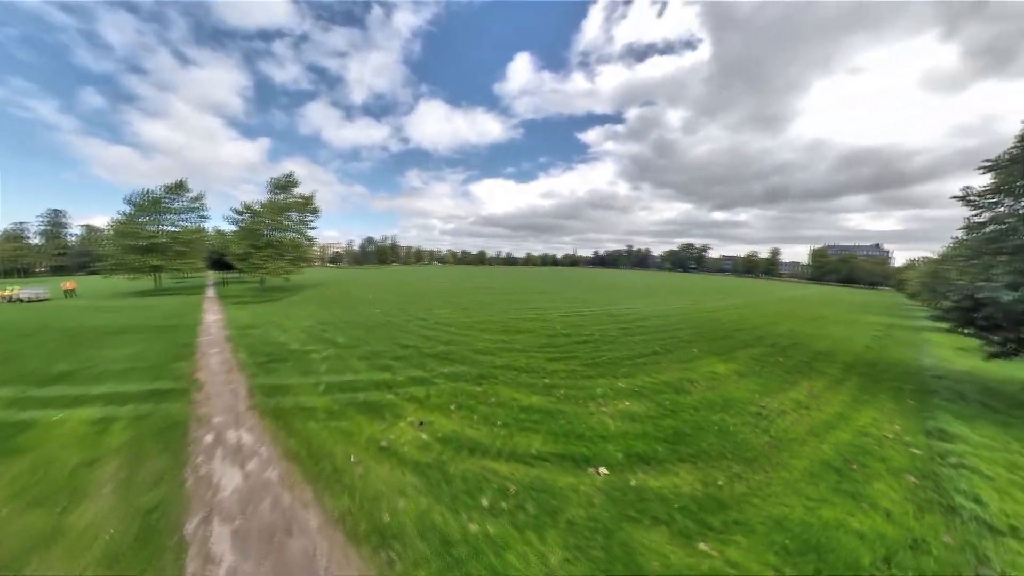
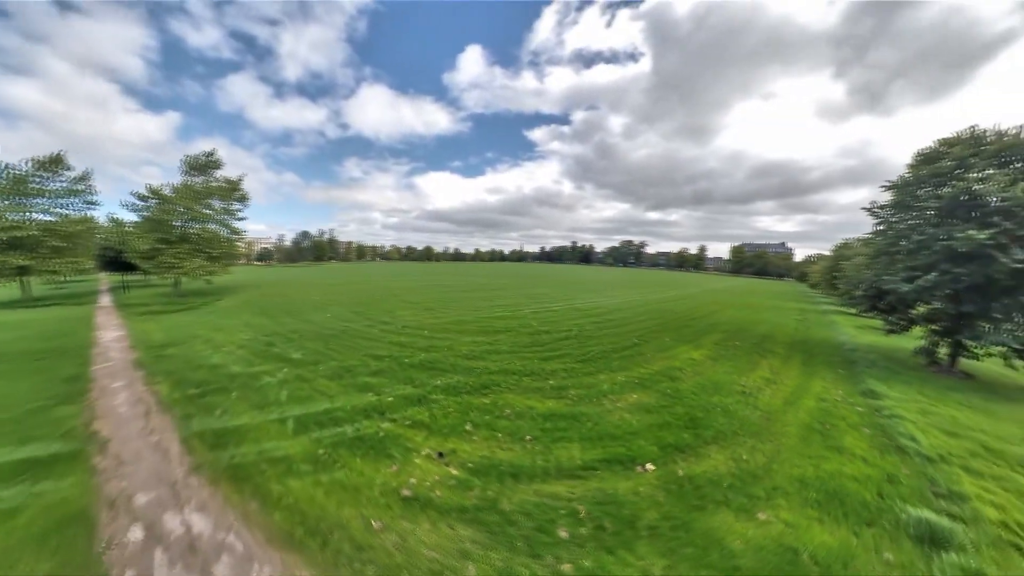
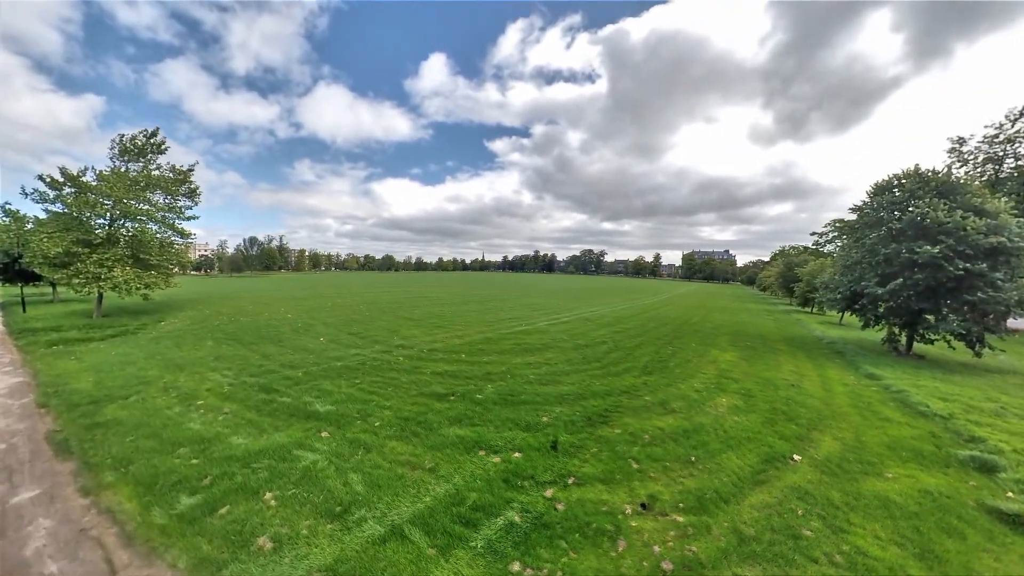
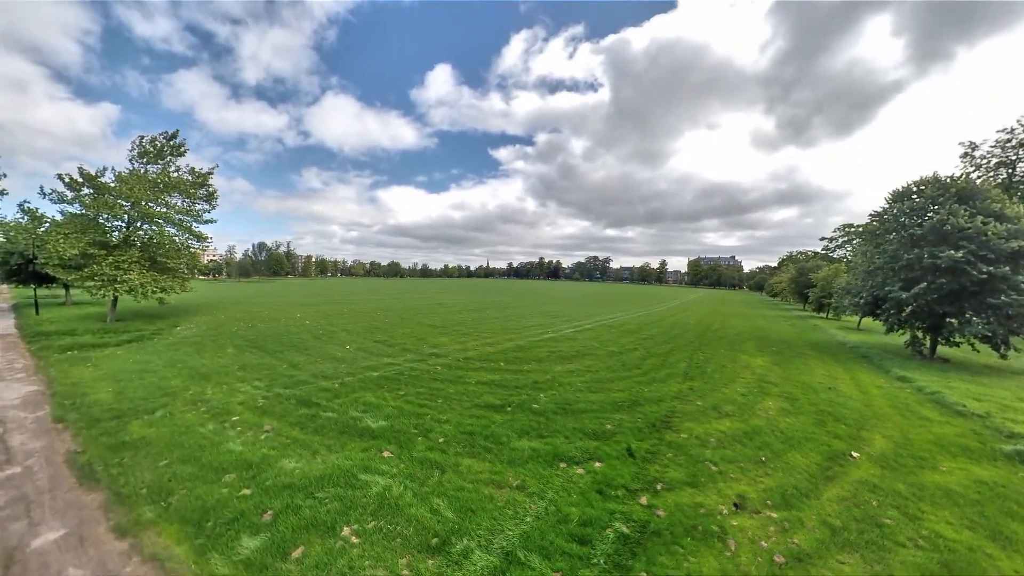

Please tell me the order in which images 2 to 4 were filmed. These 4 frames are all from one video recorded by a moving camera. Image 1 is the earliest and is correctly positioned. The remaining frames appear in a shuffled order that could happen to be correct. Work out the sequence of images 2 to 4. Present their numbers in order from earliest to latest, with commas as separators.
2, 3, 4
